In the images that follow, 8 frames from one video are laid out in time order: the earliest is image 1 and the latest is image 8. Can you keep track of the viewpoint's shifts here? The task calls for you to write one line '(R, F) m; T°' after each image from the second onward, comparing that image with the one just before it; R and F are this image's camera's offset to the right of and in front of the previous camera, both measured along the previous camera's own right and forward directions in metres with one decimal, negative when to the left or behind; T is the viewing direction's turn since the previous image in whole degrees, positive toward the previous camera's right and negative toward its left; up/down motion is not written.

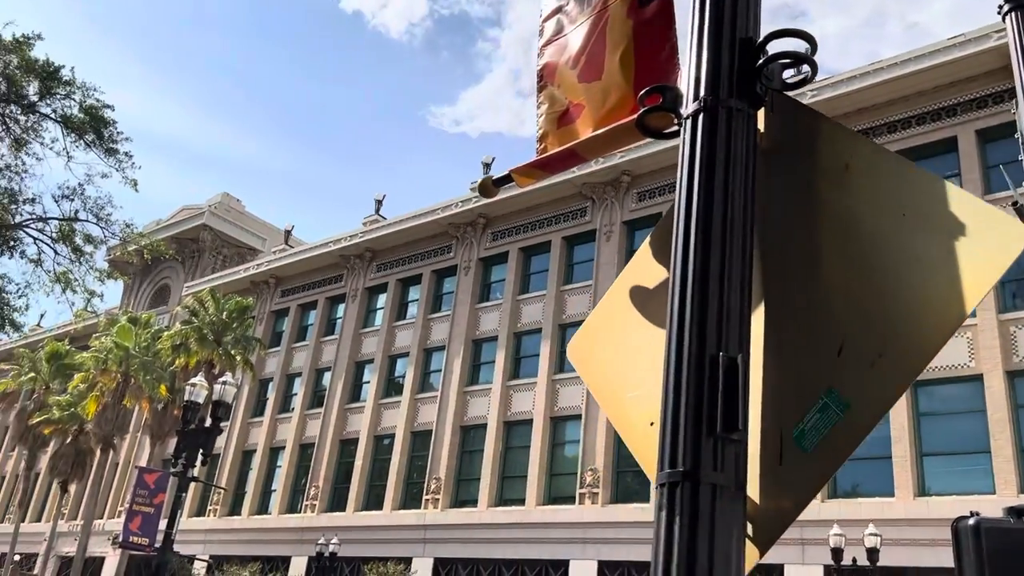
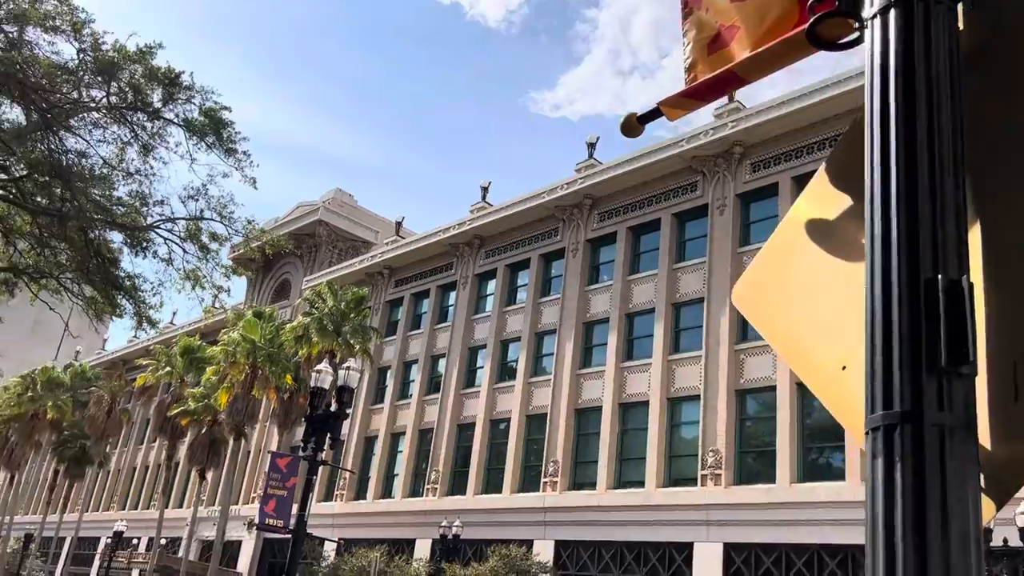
(-0.1, +0.1) m; -7°
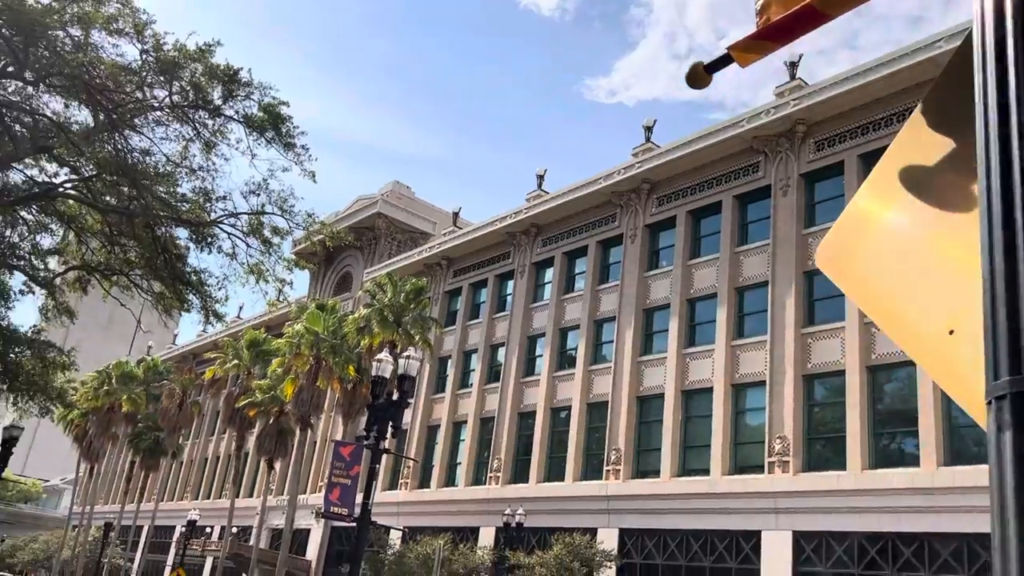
(0.0, +0.1) m; -4°
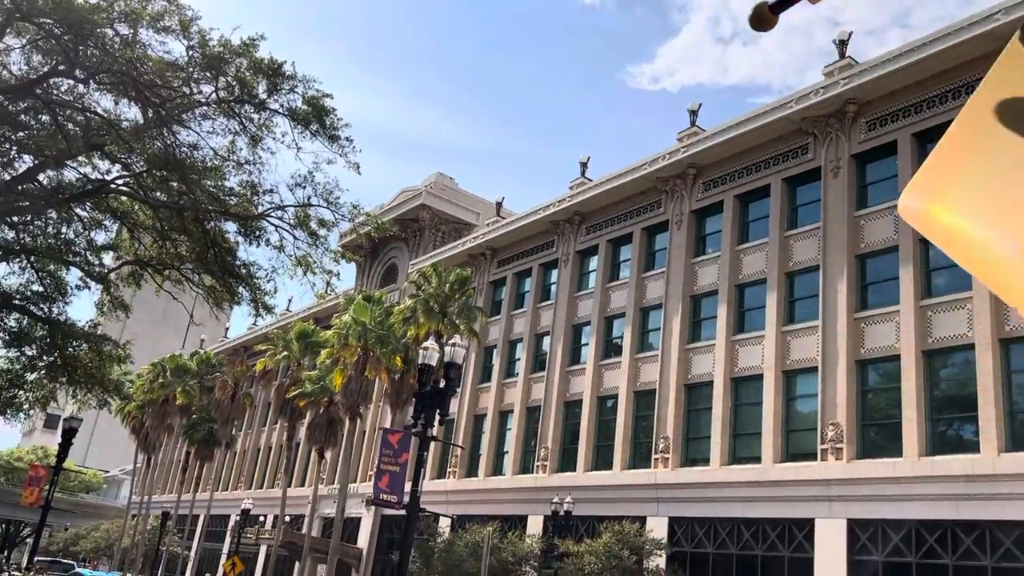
(0.0, +0.1) m; -3°
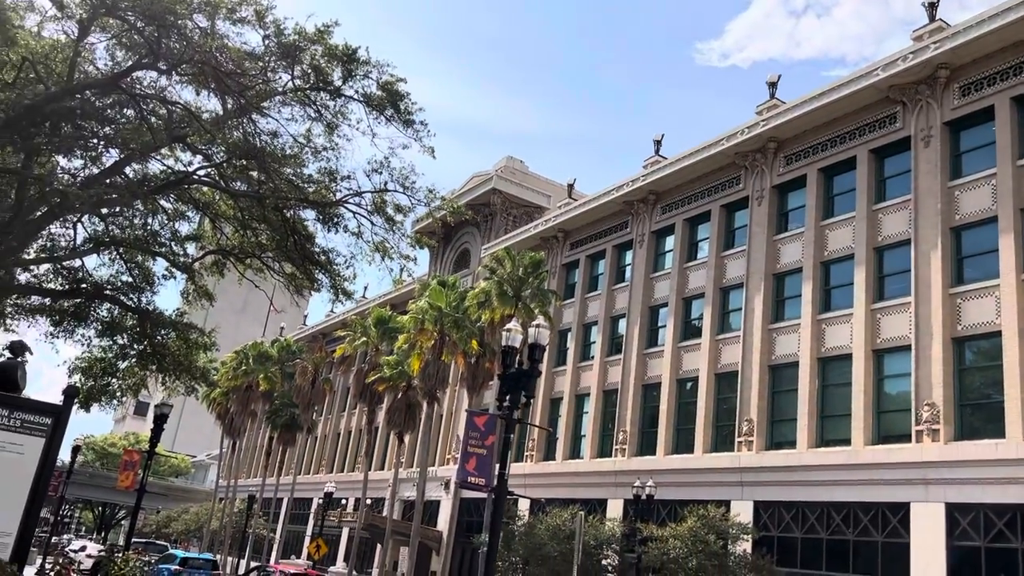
(-0.2, +0.2) m; -5°
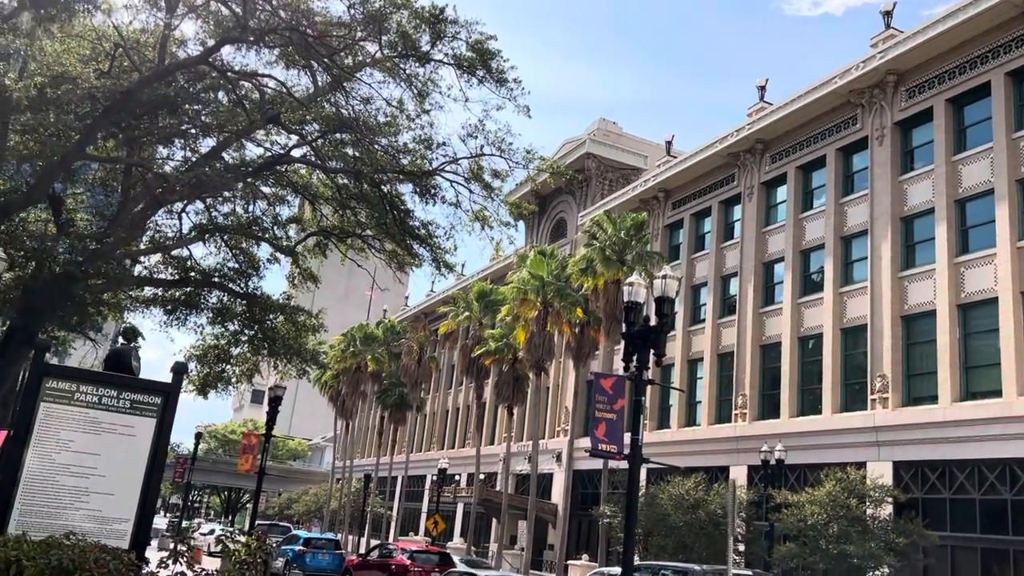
(-0.3, +0.8) m; -6°
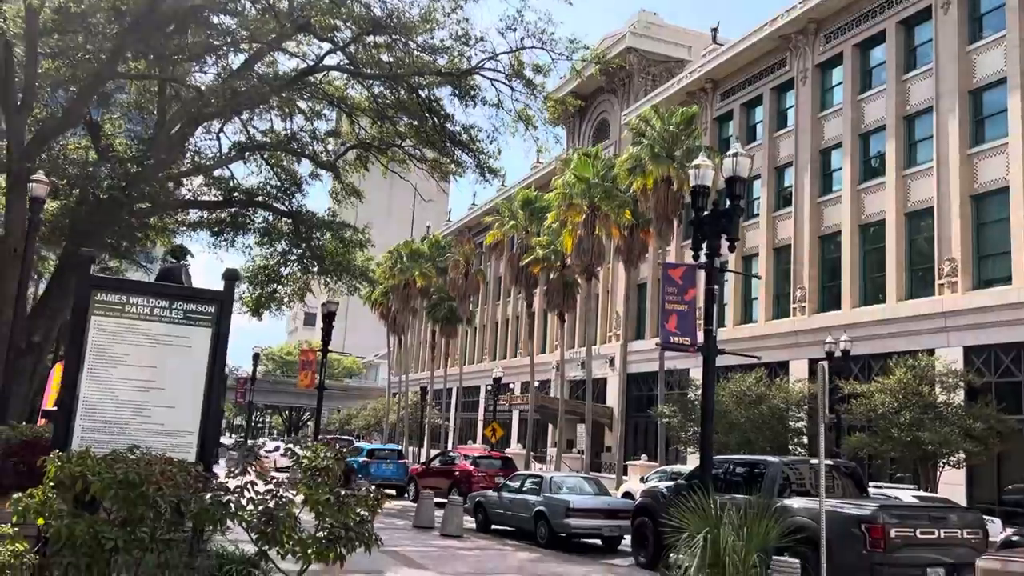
(-0.2, +0.5) m; -3°
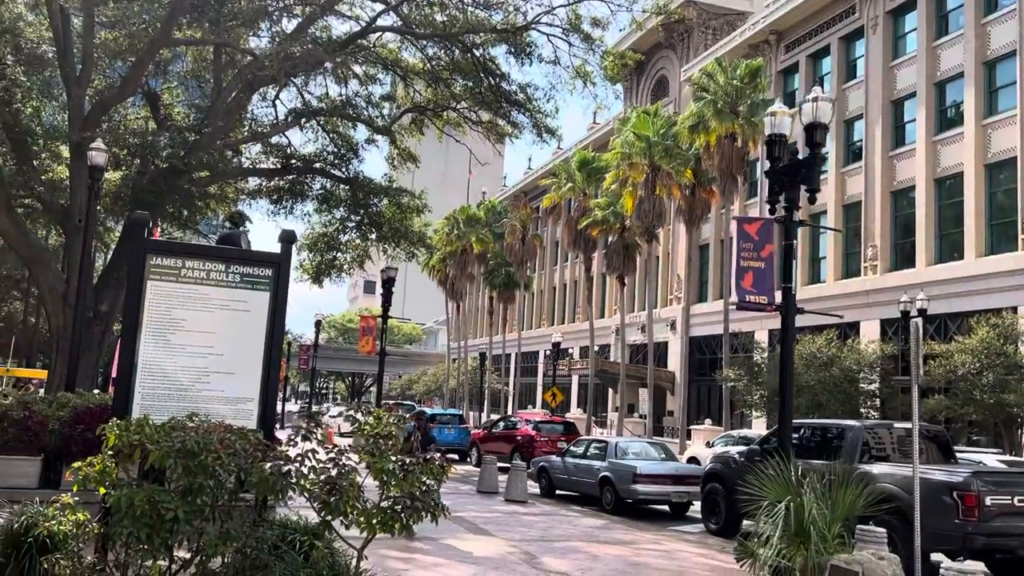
(-0.1, +0.4) m; -4°
